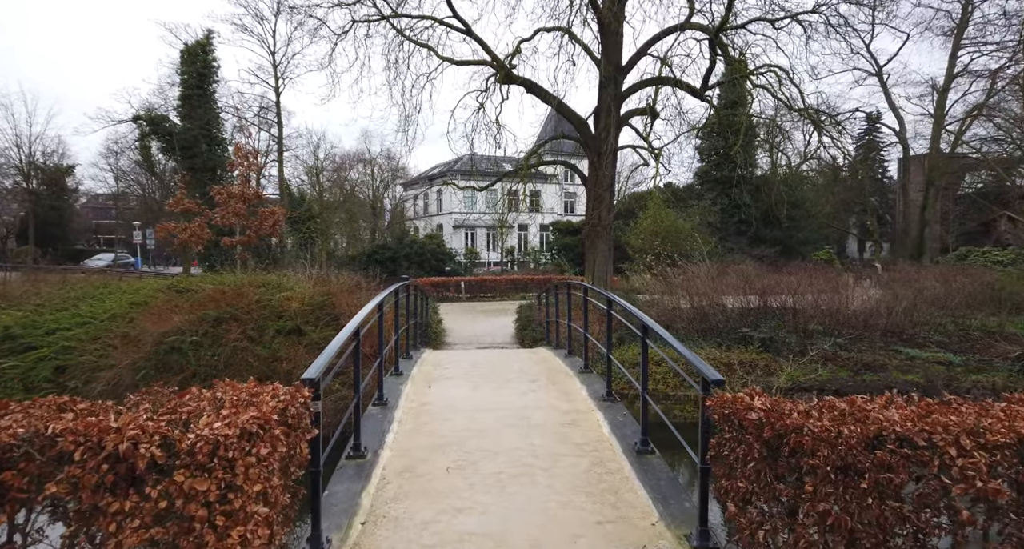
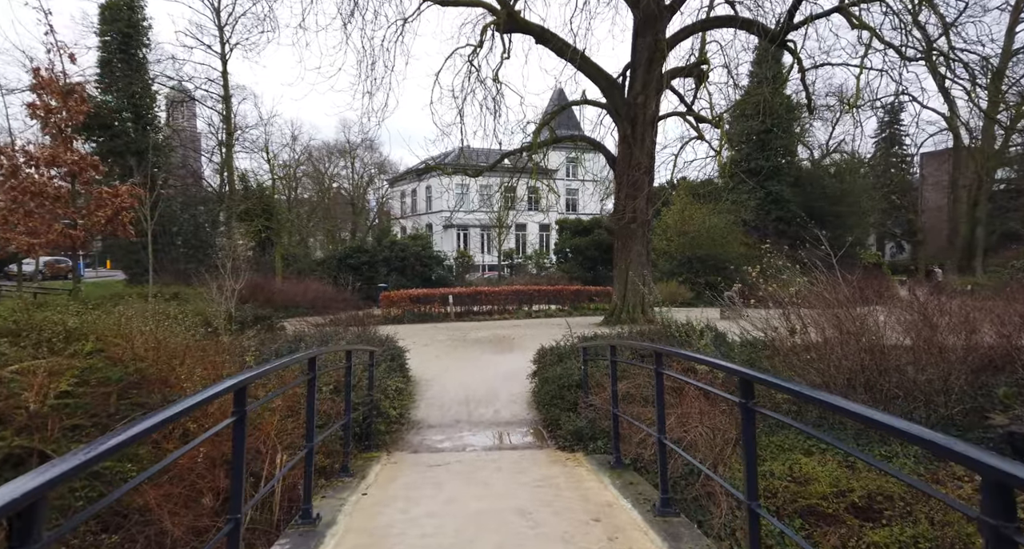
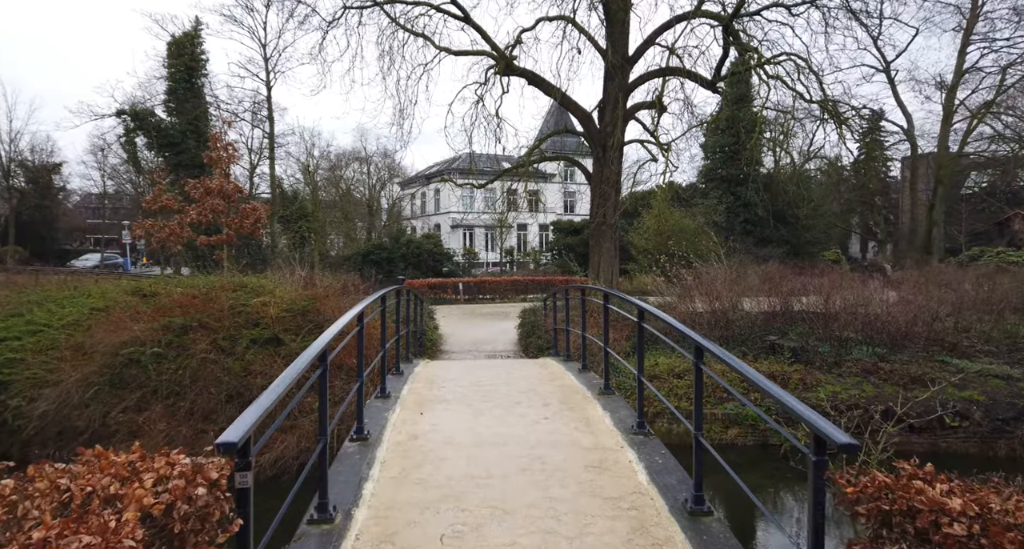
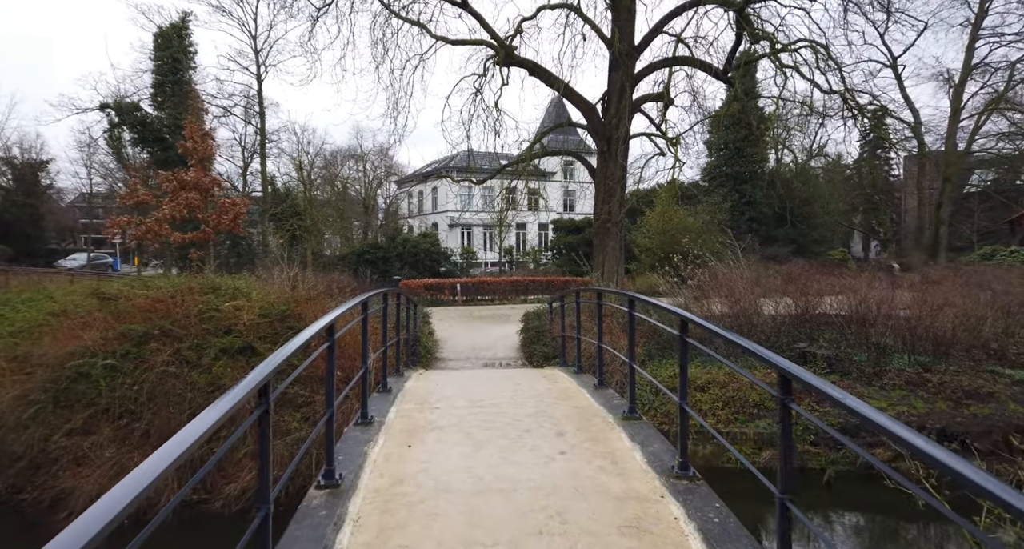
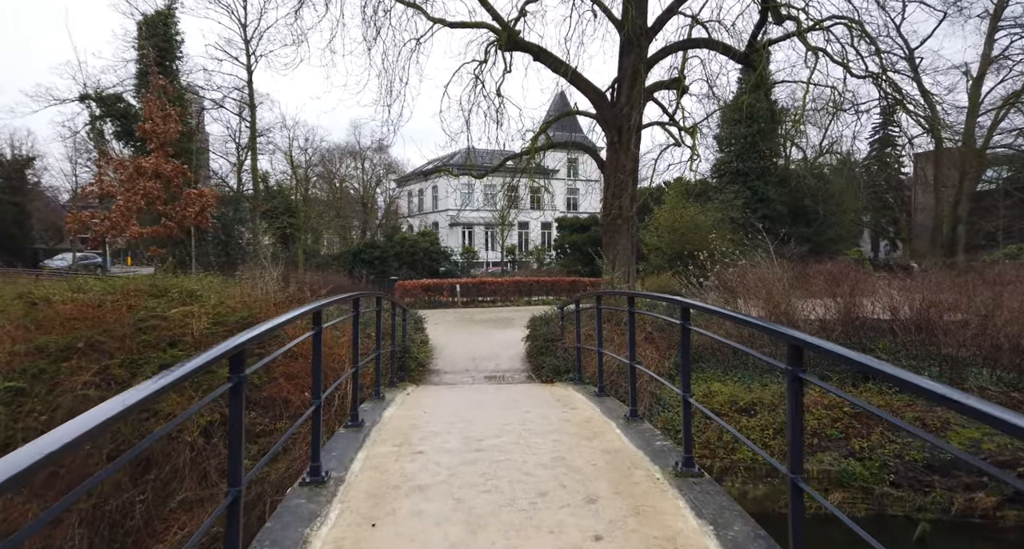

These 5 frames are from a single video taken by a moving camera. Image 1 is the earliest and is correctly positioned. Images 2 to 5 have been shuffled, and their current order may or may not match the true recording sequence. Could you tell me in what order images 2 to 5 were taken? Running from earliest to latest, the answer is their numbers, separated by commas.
3, 4, 5, 2
